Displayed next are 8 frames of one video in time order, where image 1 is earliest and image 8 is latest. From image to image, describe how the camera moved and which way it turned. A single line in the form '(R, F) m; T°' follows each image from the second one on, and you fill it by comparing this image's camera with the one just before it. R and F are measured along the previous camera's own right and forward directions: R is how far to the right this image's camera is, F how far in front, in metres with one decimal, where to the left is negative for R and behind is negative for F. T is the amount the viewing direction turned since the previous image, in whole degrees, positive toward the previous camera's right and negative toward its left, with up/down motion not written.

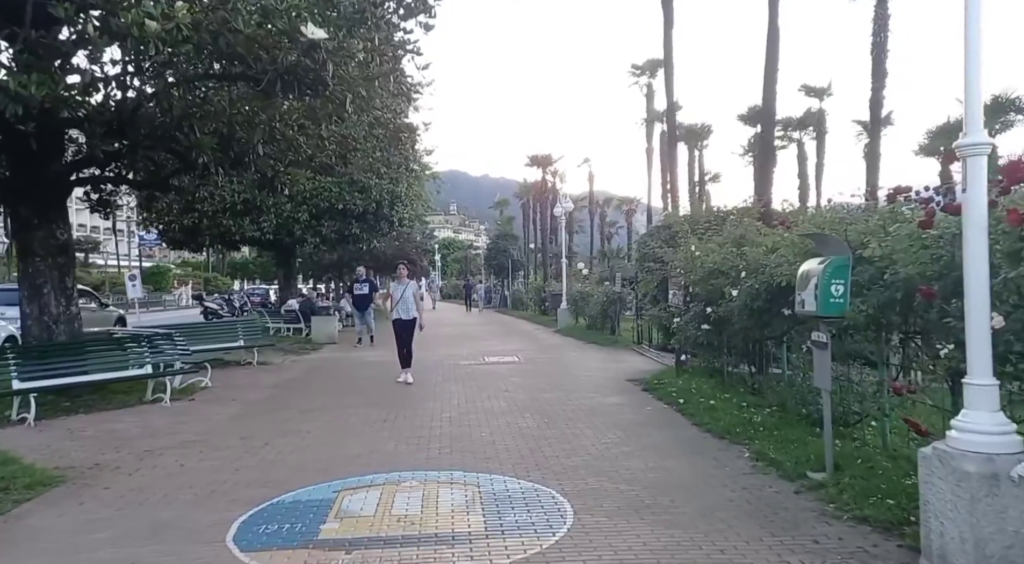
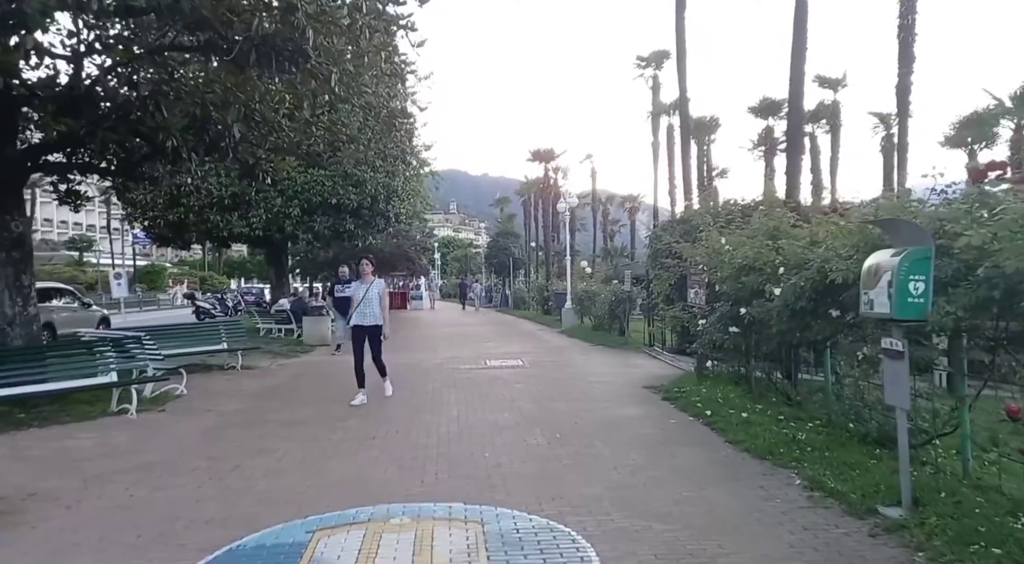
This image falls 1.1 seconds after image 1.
(-0.1, +1.1) m; 0°
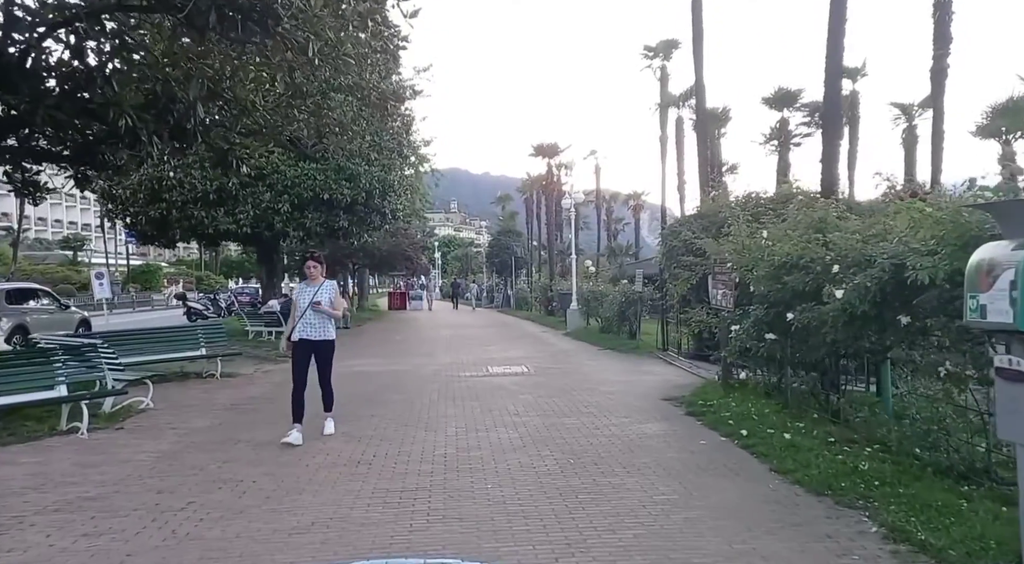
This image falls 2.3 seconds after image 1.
(-0.1, +1.2) m; 0°
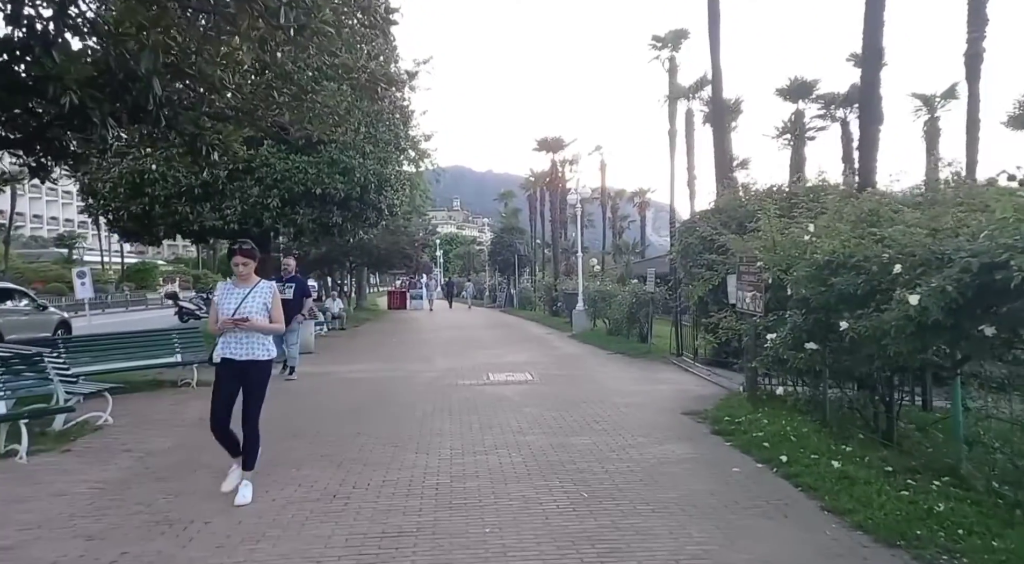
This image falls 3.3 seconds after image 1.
(0.0, +1.1) m; 0°
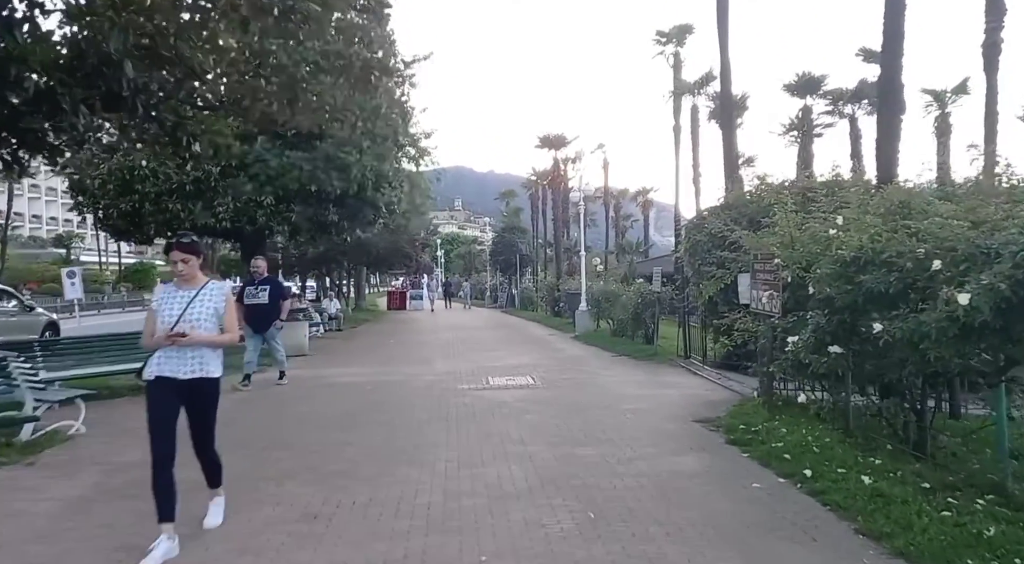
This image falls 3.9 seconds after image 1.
(0.0, +0.6) m; 0°
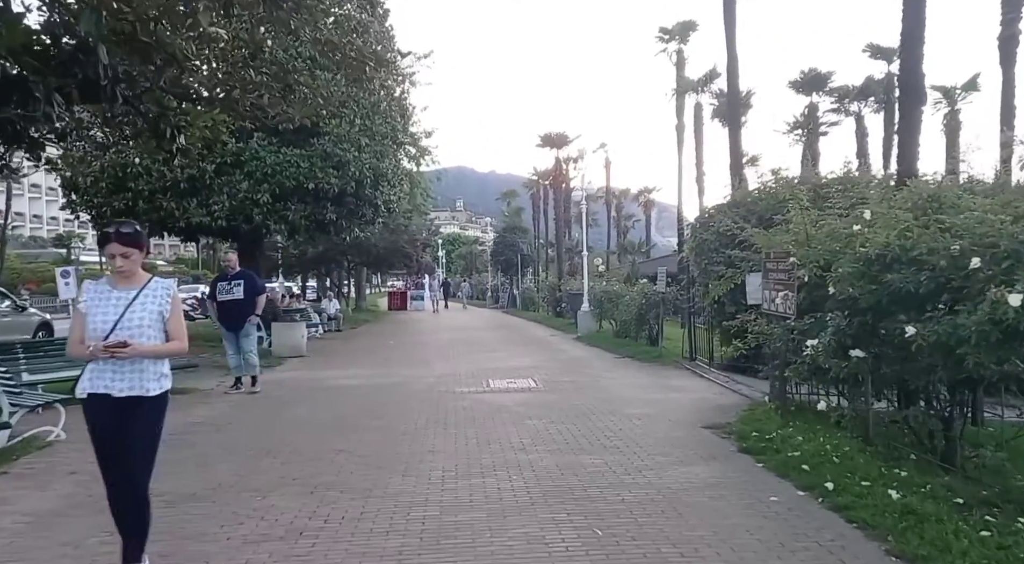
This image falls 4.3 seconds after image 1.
(0.0, +0.4) m; 0°
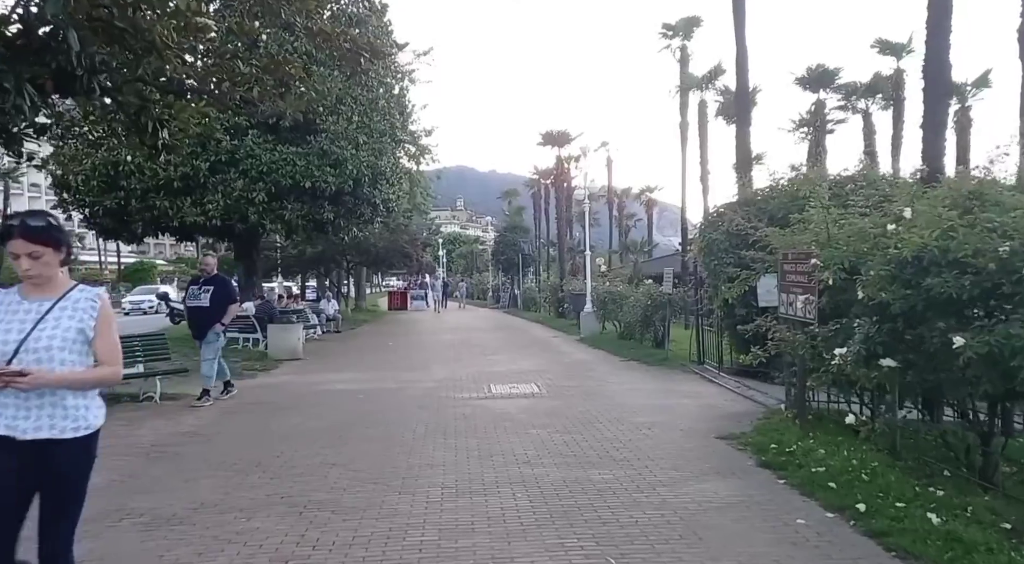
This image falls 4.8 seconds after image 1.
(0.0, +0.5) m; 0°
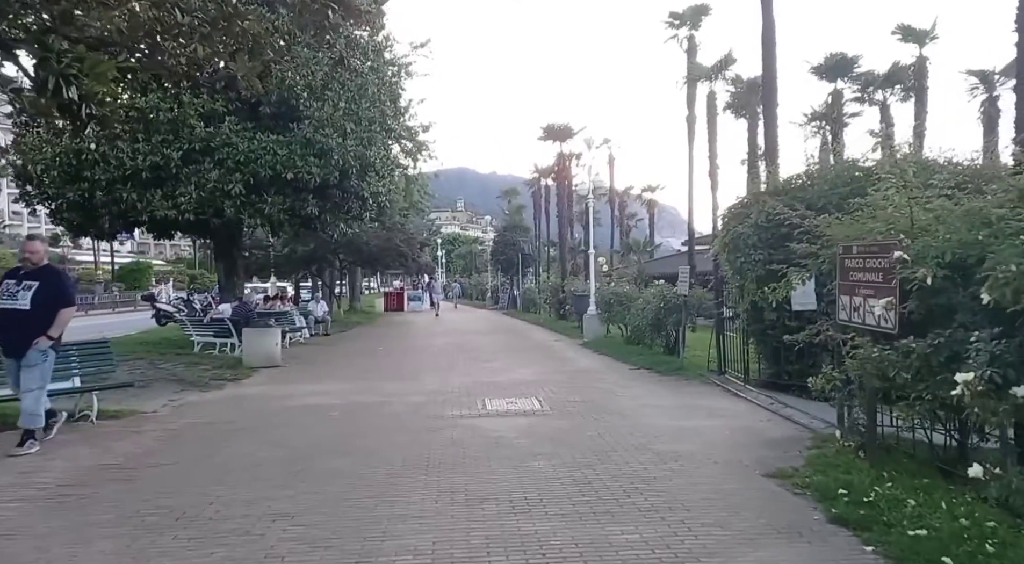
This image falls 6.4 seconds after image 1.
(0.0, +1.6) m; 0°
